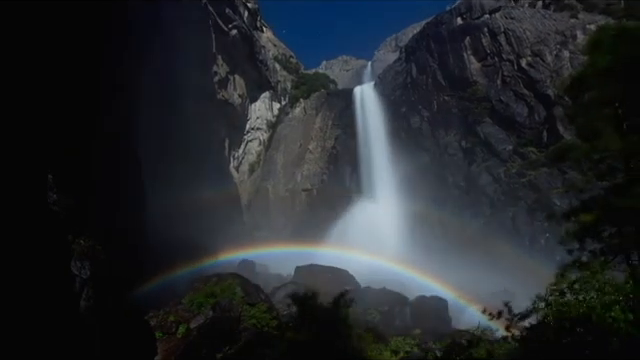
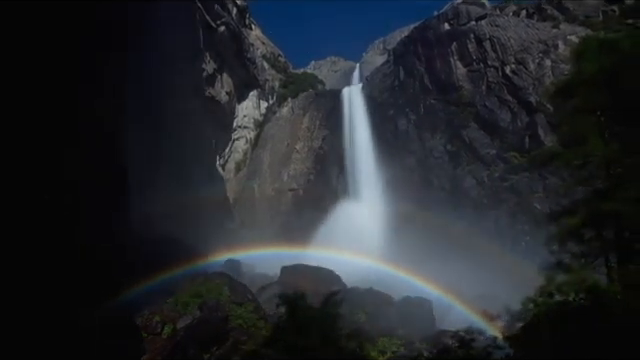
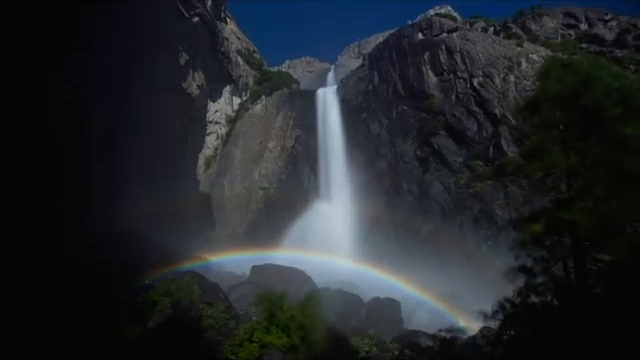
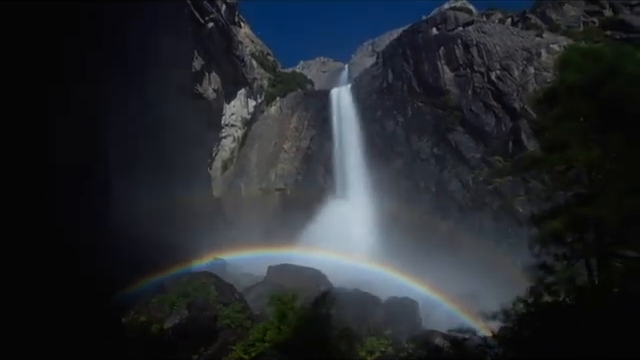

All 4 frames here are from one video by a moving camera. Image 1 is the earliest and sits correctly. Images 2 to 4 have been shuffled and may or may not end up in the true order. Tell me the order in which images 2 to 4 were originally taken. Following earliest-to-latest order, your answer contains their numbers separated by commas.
2, 4, 3
